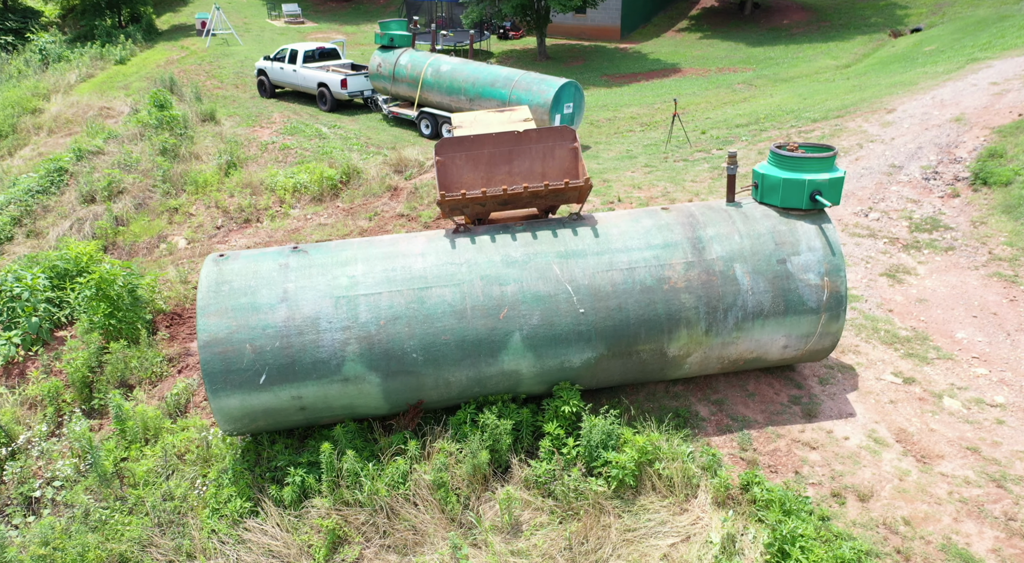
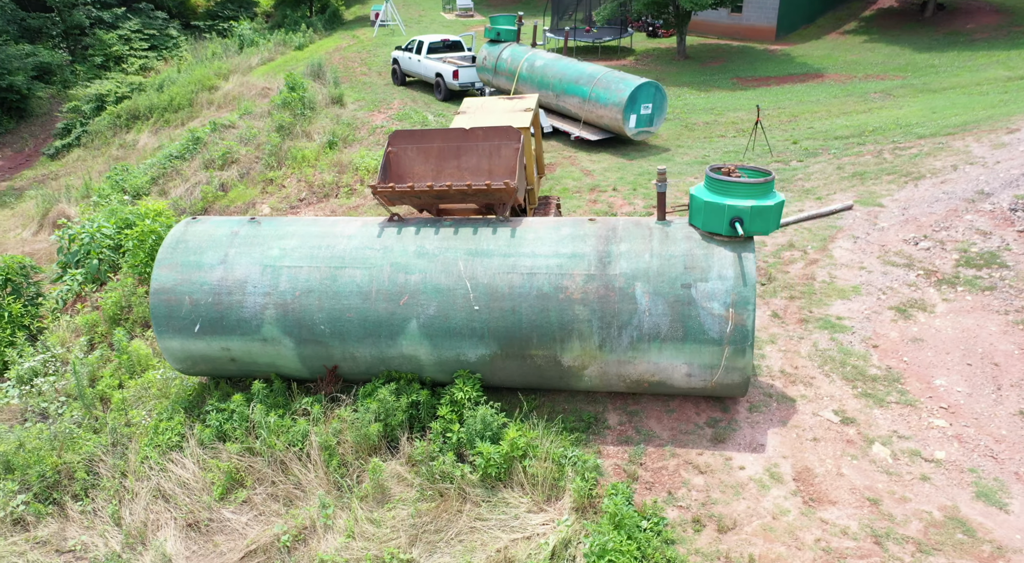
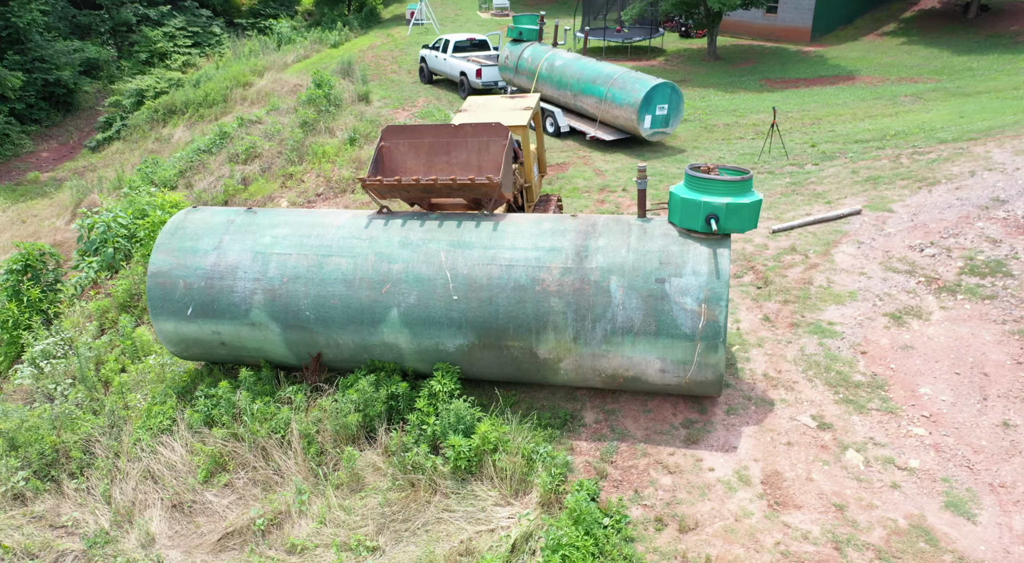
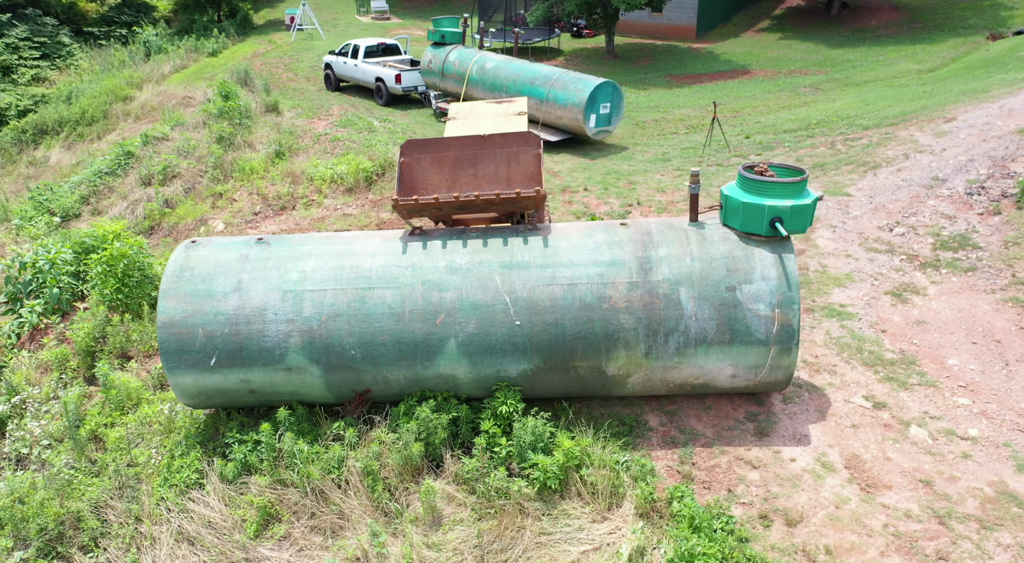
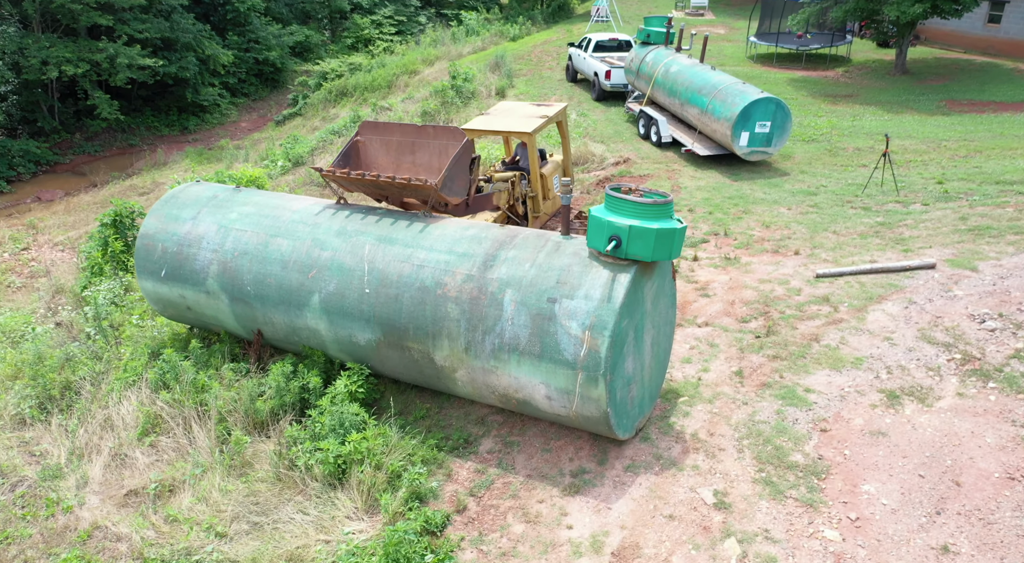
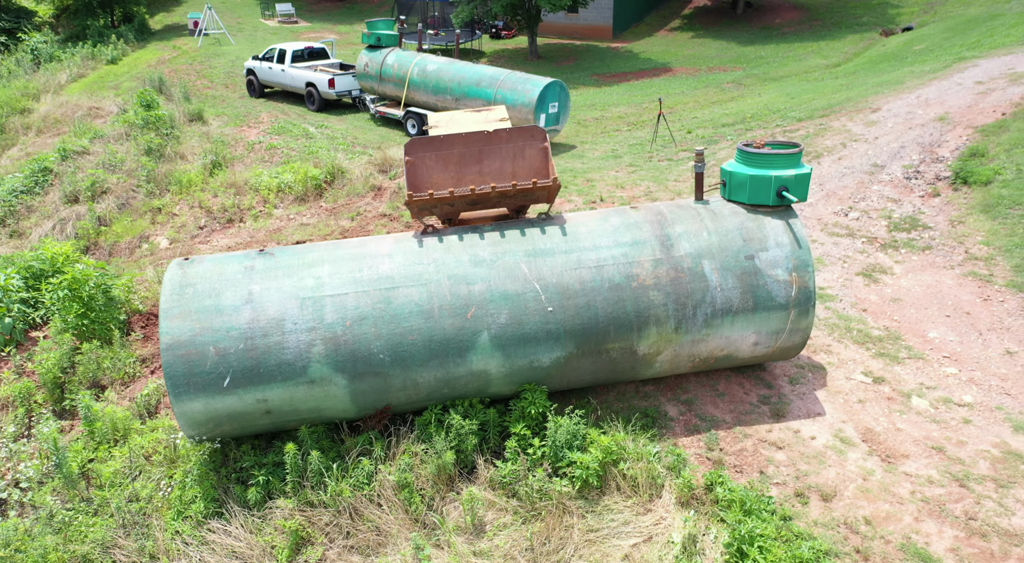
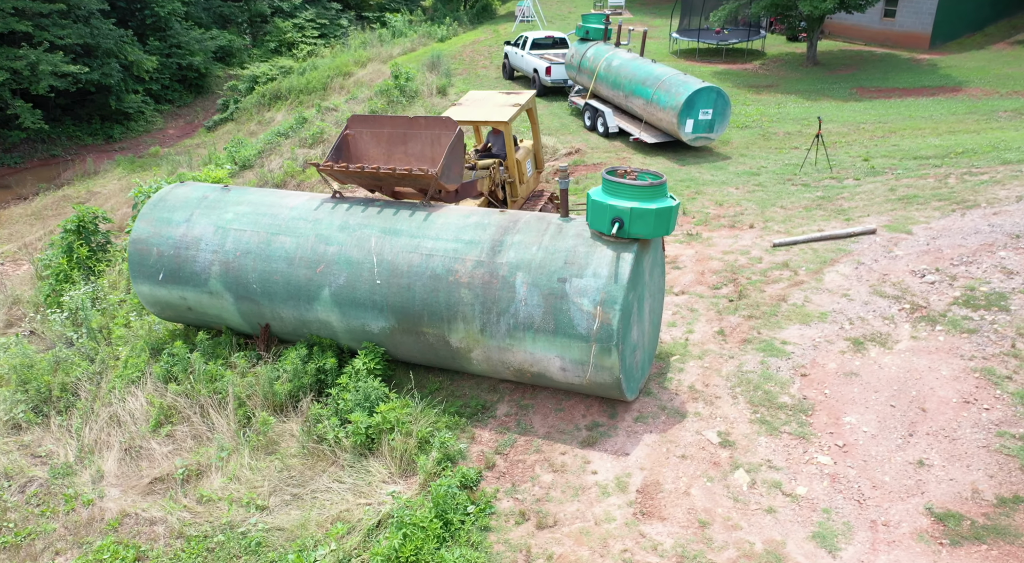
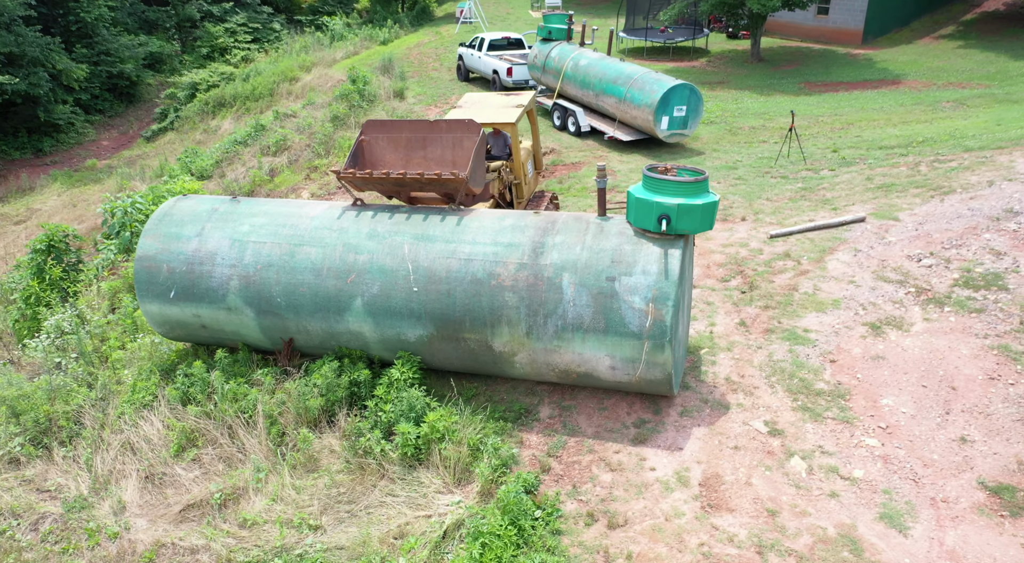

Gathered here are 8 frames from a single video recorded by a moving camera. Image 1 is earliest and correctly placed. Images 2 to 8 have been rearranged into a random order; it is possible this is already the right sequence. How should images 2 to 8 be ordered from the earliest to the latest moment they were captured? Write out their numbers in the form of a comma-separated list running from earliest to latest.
6, 4, 2, 3, 8, 7, 5
